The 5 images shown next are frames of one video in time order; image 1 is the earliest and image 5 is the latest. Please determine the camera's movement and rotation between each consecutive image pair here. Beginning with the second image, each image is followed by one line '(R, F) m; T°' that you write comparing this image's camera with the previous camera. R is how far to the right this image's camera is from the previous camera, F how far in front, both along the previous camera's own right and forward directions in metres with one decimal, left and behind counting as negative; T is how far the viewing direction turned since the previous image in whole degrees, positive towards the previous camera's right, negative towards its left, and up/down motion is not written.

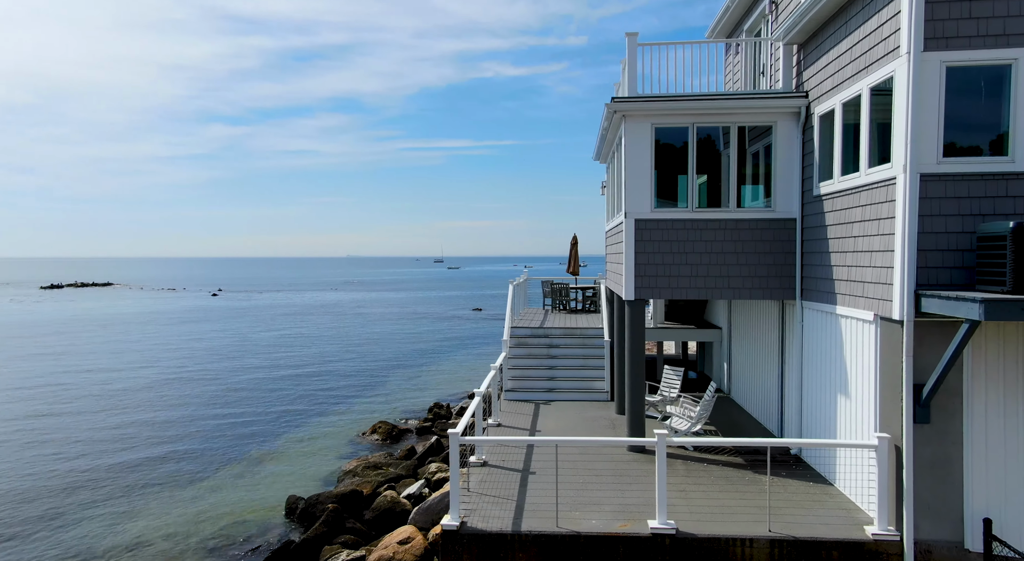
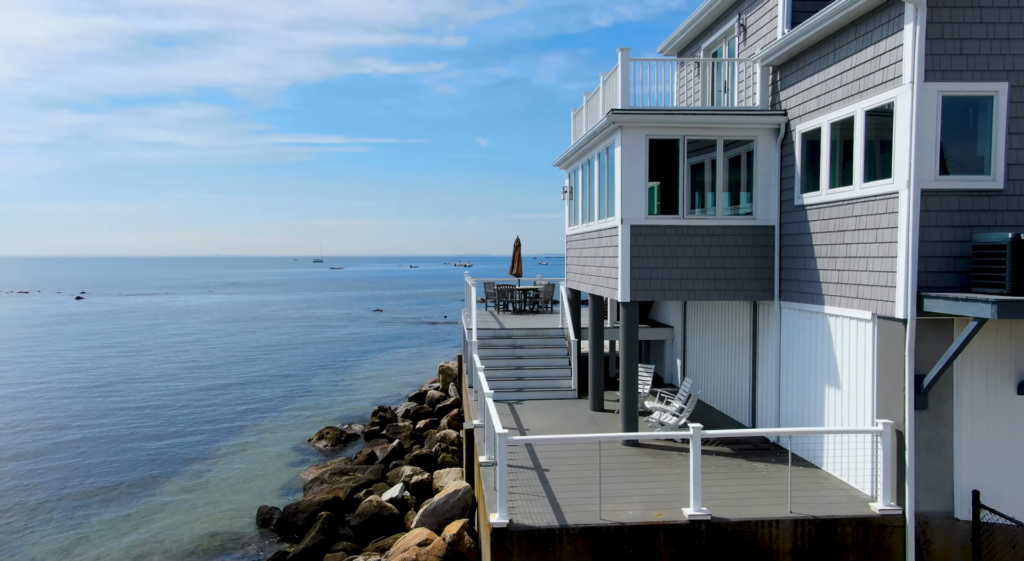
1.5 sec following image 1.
(-2.0, -0.2) m; +9°
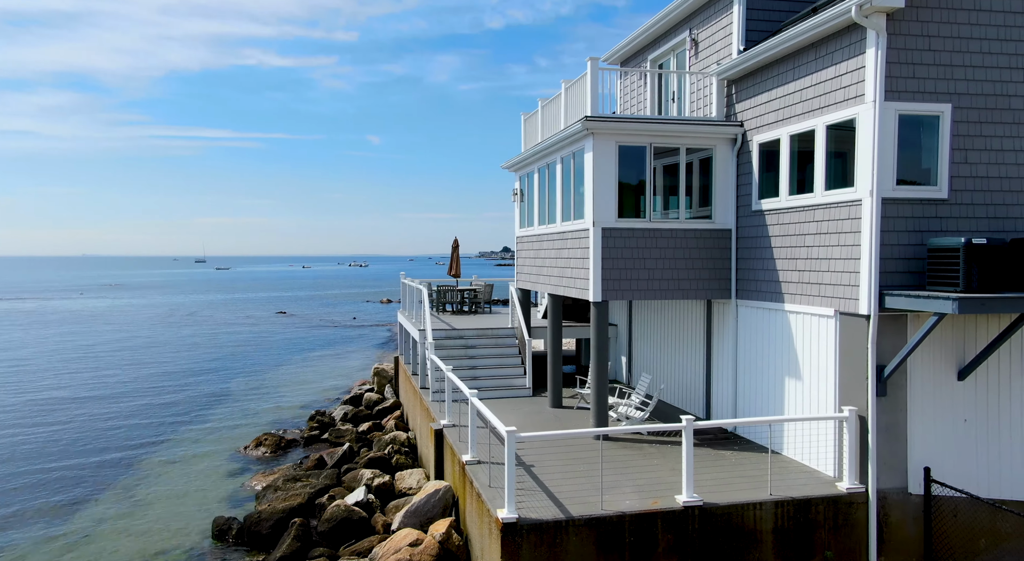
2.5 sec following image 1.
(-1.4, -0.2) m; +8°
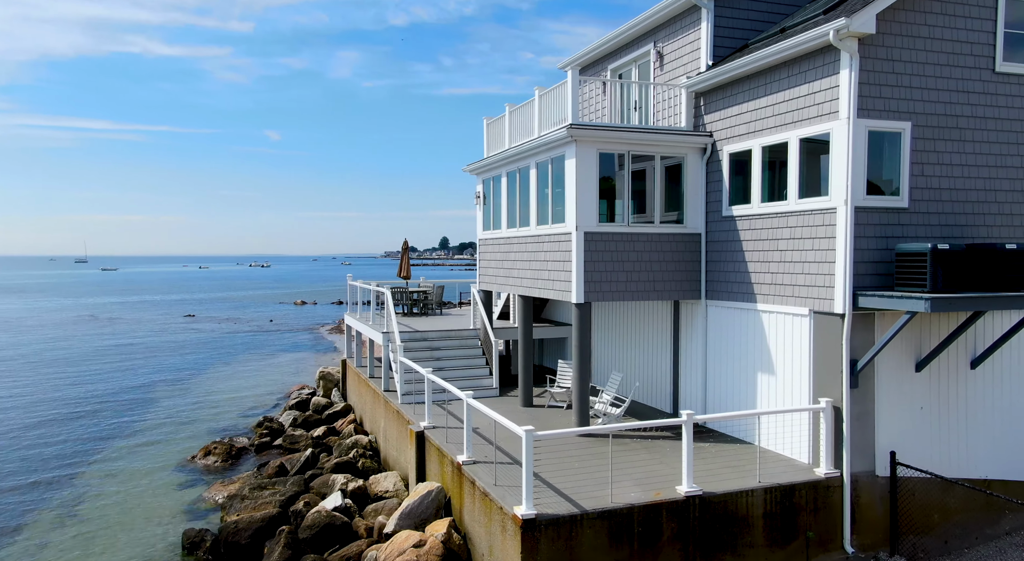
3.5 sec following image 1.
(-1.4, -0.2) m; +7°
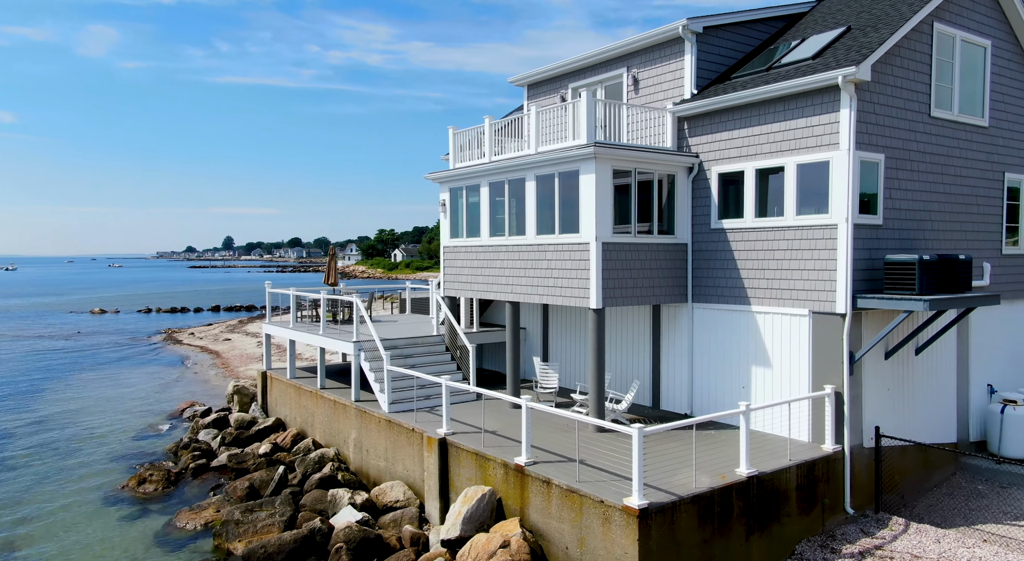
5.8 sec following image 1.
(-4.5, +0.1) m; +17°
